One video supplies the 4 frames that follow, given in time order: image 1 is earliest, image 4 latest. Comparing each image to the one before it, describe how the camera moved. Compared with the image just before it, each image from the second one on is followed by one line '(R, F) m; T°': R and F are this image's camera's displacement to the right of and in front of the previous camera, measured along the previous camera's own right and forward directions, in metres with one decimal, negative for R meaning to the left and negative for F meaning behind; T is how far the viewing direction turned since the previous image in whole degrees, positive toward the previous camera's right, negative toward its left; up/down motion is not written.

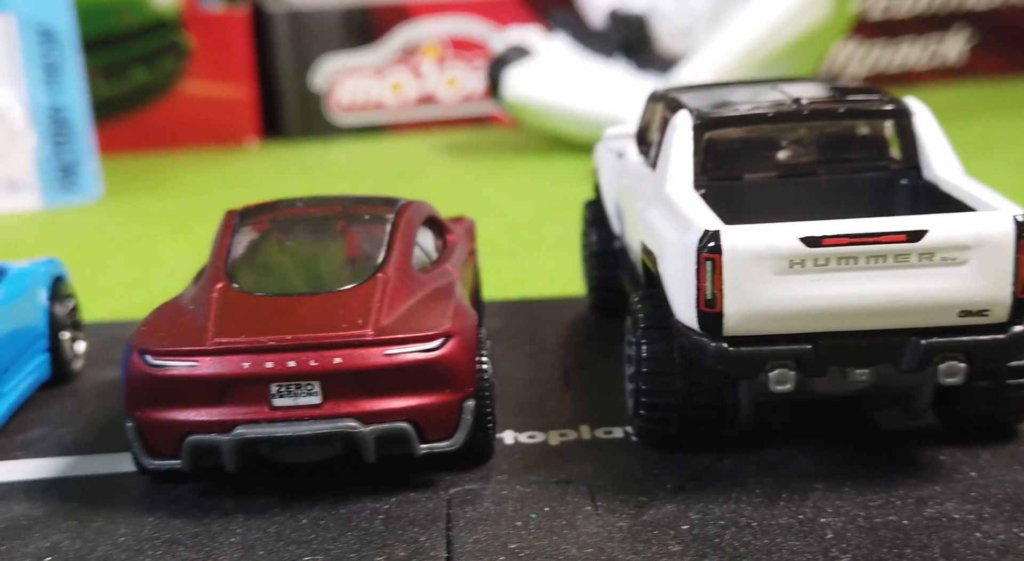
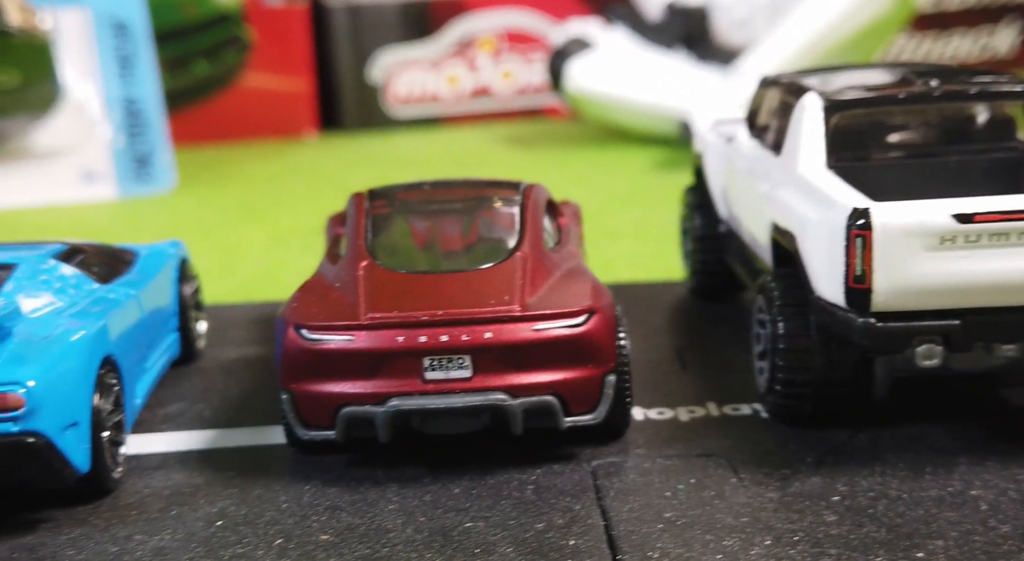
(-0.4, -0.1) m; -2°
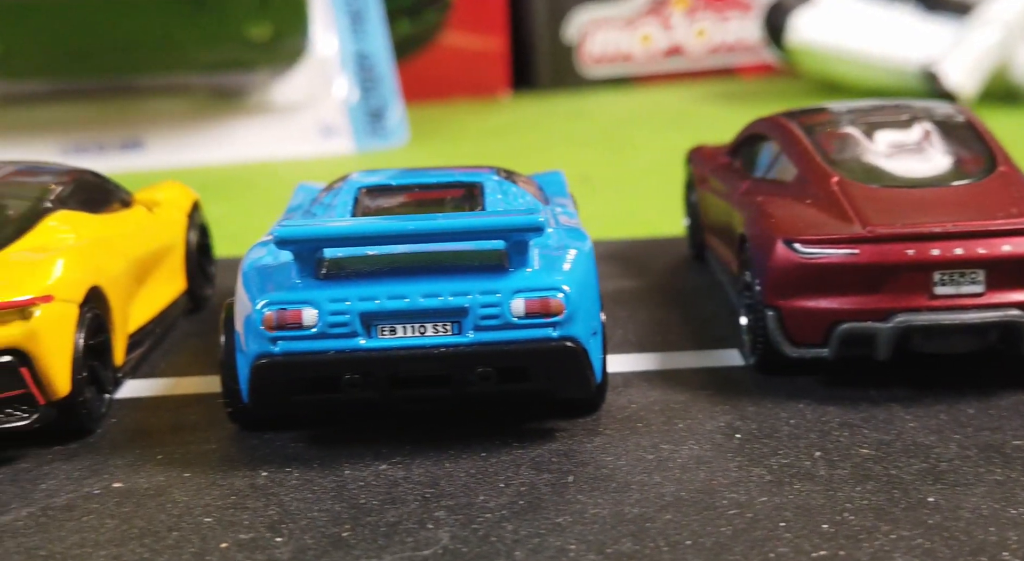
(-1.3, 0.0) m; -7°
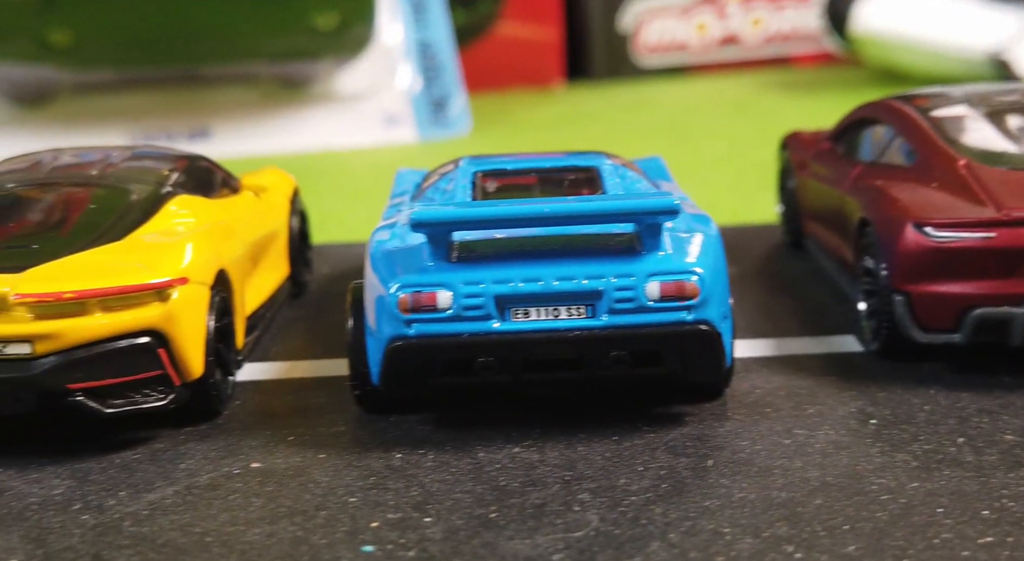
(-0.3, 0.0) m; -2°
